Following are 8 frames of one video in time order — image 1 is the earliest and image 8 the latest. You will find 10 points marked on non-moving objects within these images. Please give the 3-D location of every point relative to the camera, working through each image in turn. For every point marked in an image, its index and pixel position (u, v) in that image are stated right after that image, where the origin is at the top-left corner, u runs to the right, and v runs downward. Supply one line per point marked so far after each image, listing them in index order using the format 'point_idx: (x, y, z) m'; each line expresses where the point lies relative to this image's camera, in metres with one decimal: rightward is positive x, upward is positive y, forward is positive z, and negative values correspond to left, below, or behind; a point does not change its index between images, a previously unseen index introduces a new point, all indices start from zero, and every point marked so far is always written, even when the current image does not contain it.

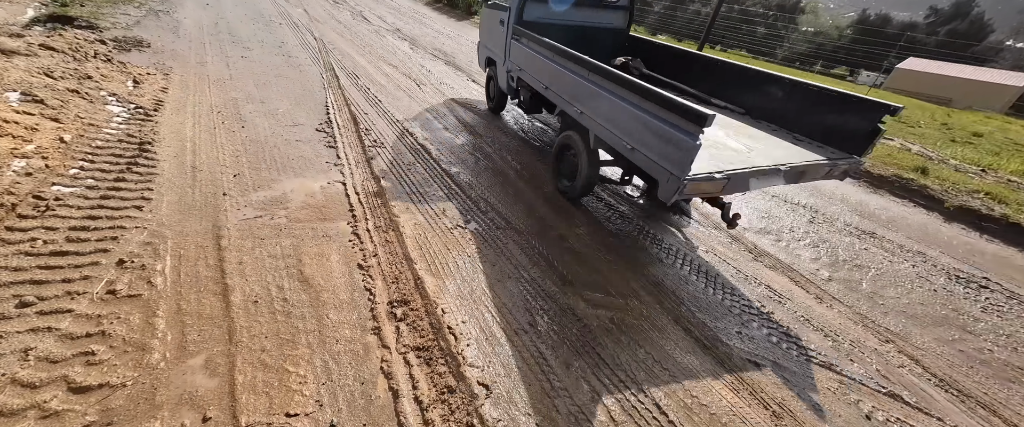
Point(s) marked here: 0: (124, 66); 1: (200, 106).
0: (-4.3, +1.7, +4.2) m
1: (-3.1, +1.1, +3.8) m
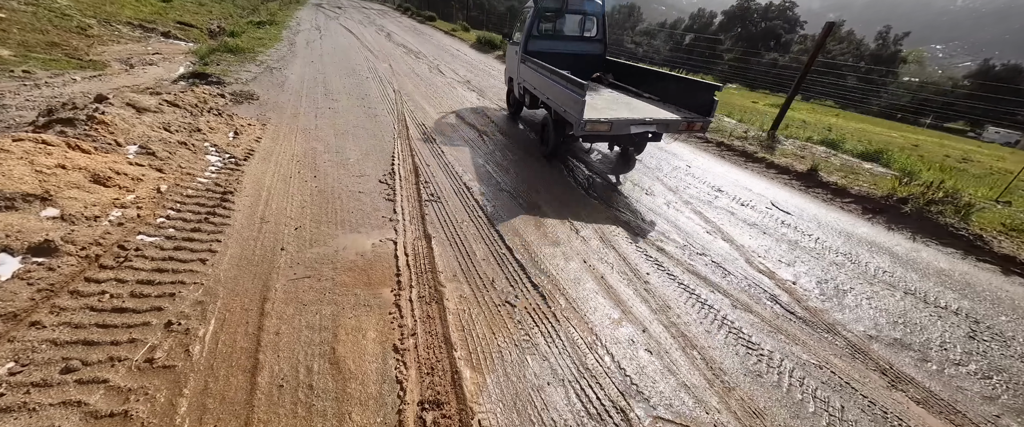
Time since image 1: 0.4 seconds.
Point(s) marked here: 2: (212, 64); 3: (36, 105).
0: (-3.6, +1.3, +4.7) m
1: (-2.5, +0.7, +4.1) m
2: (-6.3, +3.4, +7.9) m
3: (-6.2, +1.7, +5.0) m
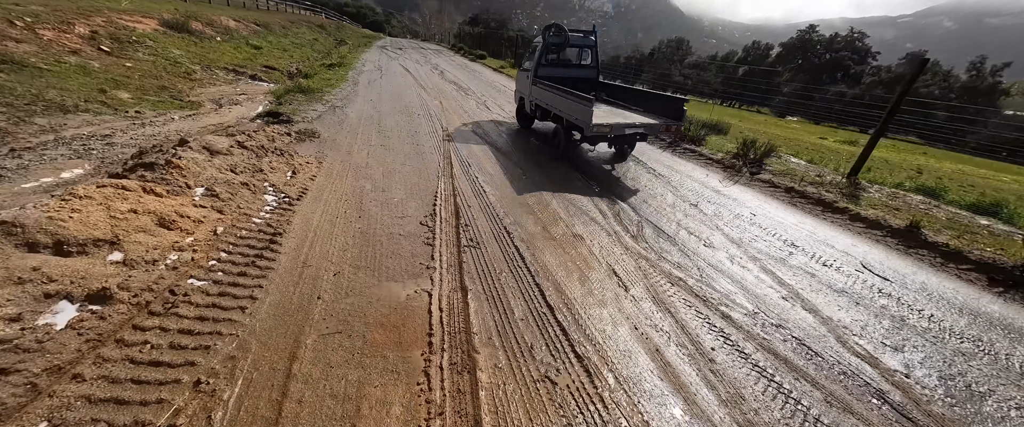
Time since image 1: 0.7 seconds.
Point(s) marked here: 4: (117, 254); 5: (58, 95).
0: (-3.0, +0.8, +5.0) m
1: (-2.0, +0.2, +4.3) m
2: (-5.4, +2.7, +8.7) m
3: (-5.6, +1.2, +5.7) m
4: (-2.6, -0.3, +2.5) m
5: (-8.1, +2.3, +6.7) m
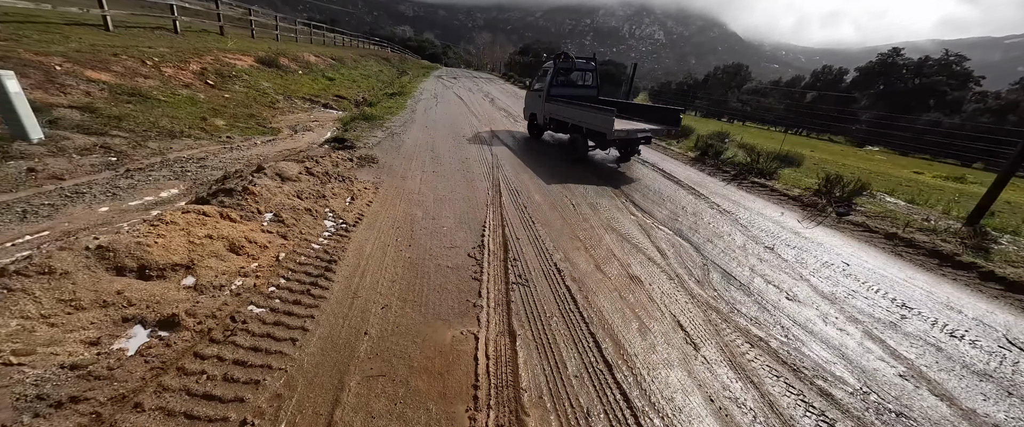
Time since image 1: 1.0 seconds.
0: (-2.3, +0.4, +5.3) m
1: (-1.5, -0.1, +4.4) m
2: (-4.1, +2.1, +9.3) m
3: (-4.8, +0.9, +6.3) m
4: (-2.3, -0.4, +2.6) m
5: (-7.1, +2.0, +7.7) m
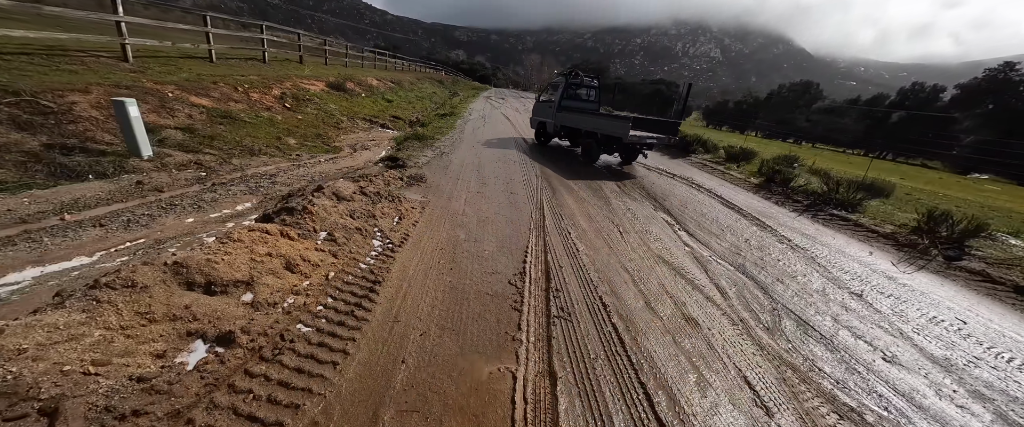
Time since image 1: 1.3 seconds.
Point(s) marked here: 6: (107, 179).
0: (-1.6, +0.2, +5.4) m
1: (-0.9, -0.3, +4.4) m
2: (-2.9, +1.7, +9.8) m
3: (-4.0, +0.6, +6.7) m
4: (-2.0, -0.6, +2.8) m
5: (-6.0, +1.7, +8.5) m
6: (-5.8, +0.5, +5.6) m
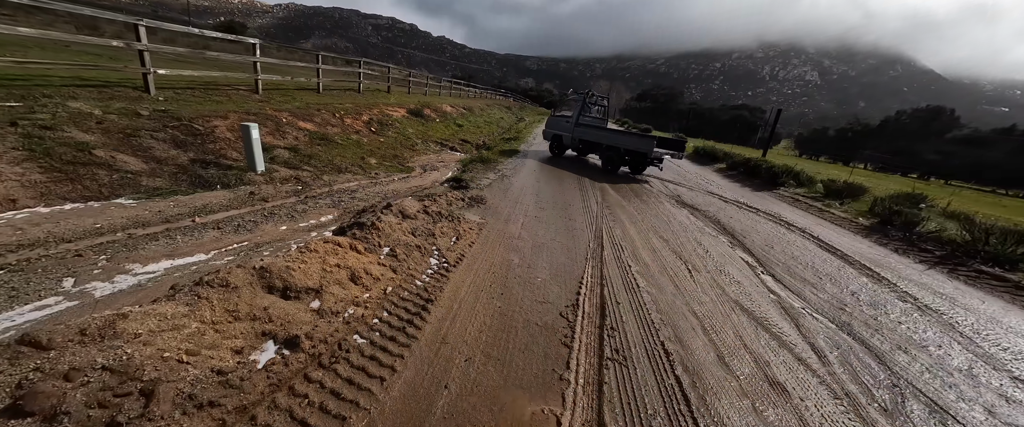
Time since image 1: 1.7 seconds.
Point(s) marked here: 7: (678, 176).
0: (-0.8, -0.1, +5.6) m
1: (-0.3, -0.6, +4.4) m
2: (-1.2, +1.1, +10.1) m
3: (-2.8, +0.3, +7.3) m
4: (-1.6, -0.7, +3.0) m
5: (-4.5, +1.4, +9.4) m
6: (-4.8, +0.4, +6.5) m
7: (+5.6, +1.2, +12.5) m
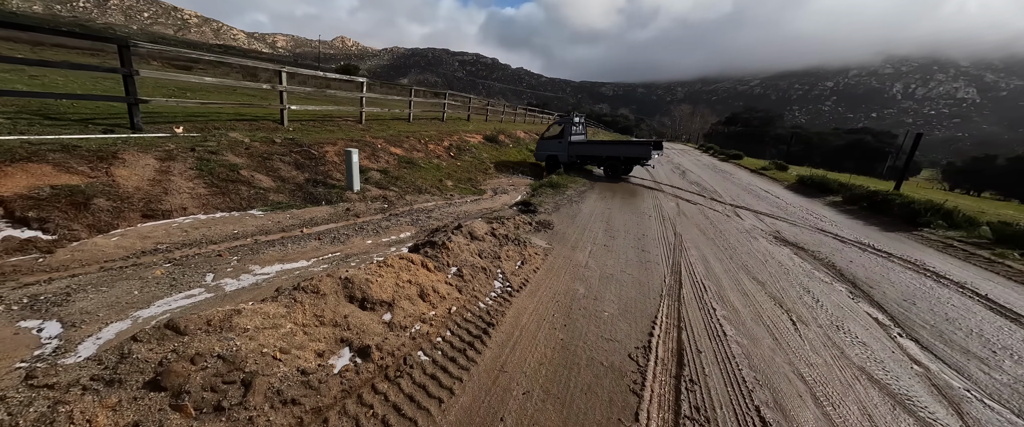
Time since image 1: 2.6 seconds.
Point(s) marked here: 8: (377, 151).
0: (+0.3, -0.5, +5.6) m
1: (+0.5, -0.9, +4.3) m
2: (+0.8, +0.4, +10.2) m
3: (-1.4, -0.1, +7.7) m
4: (-1.1, -0.8, +3.2) m
5: (-2.5, +0.9, +10.2) m
6: (-3.5, +0.2, +7.3) m
7: (+7.9, +0.1, +11.2) m
8: (-3.9, +1.8, +10.7) m
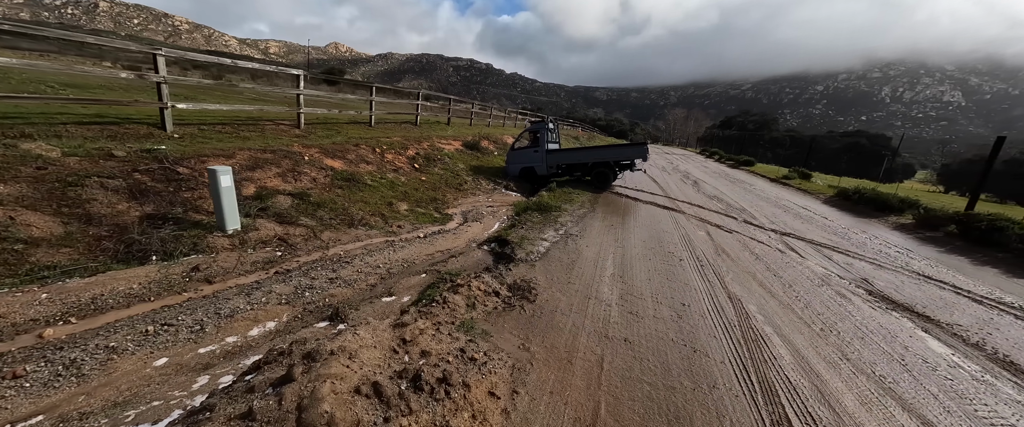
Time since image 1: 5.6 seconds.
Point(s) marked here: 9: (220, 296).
0: (-0.2, -1.2, +2.7) m
1: (0.0, -1.6, +1.4) m
2: (+0.3, -0.3, +7.3) m
3: (-1.9, -0.8, +4.8) m
4: (-1.5, -1.5, +0.3) m
5: (-3.1, +0.1, +7.3) m
6: (-4.0, -0.6, +4.4) m
7: (+7.3, -0.6, +8.5) m
8: (-4.5, +1.0, +7.8) m
9: (-3.1, -0.9, +3.9) m
